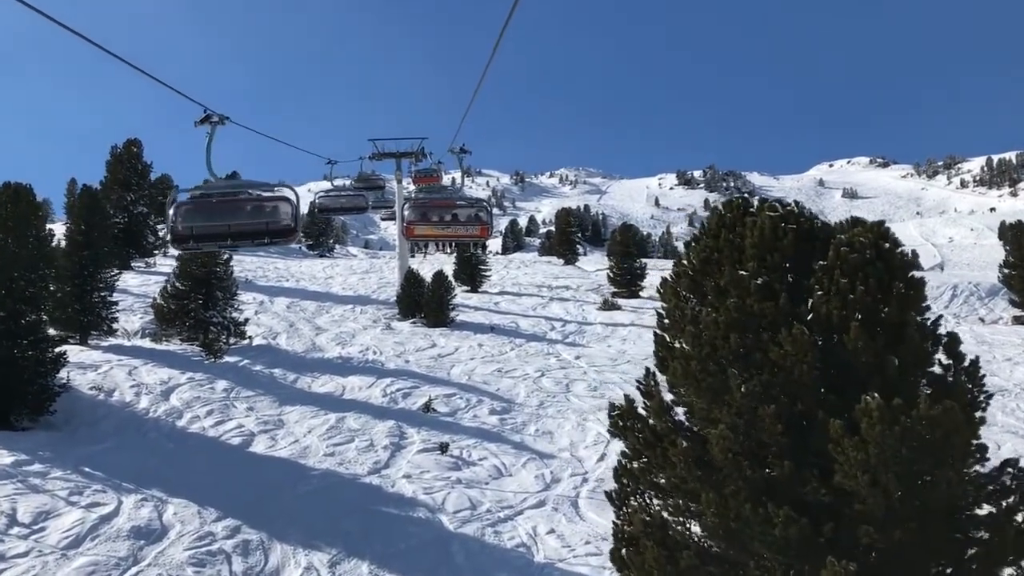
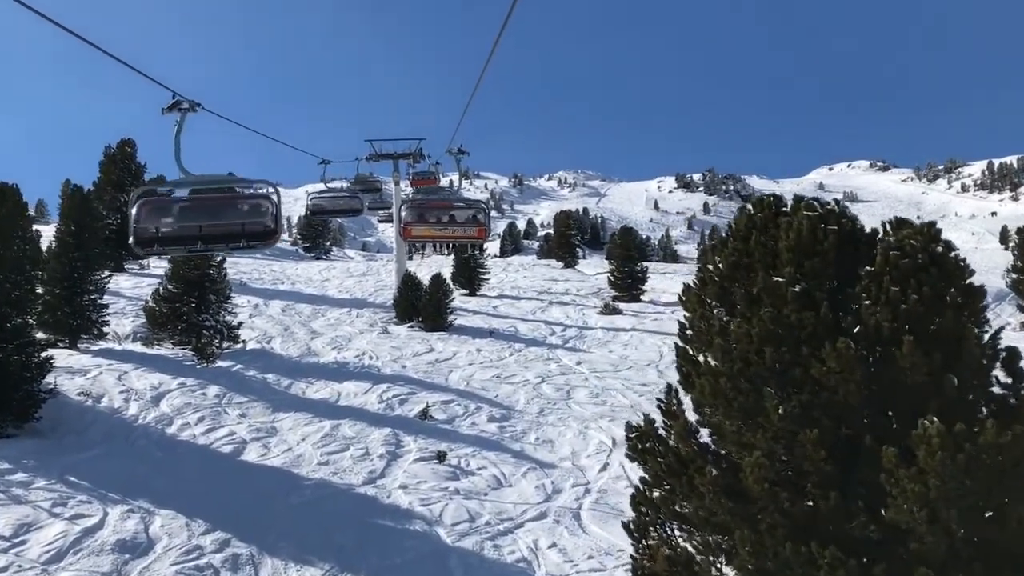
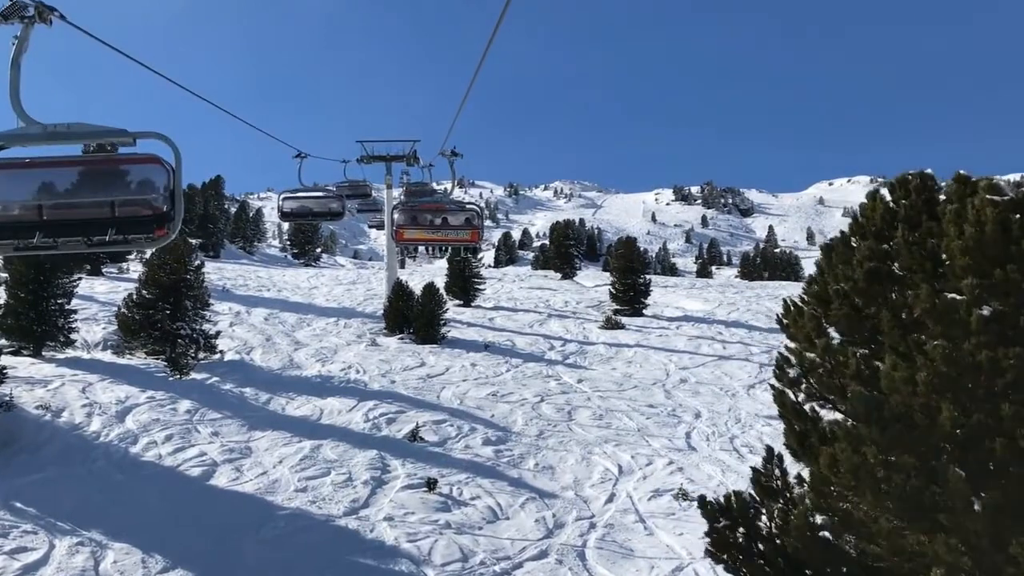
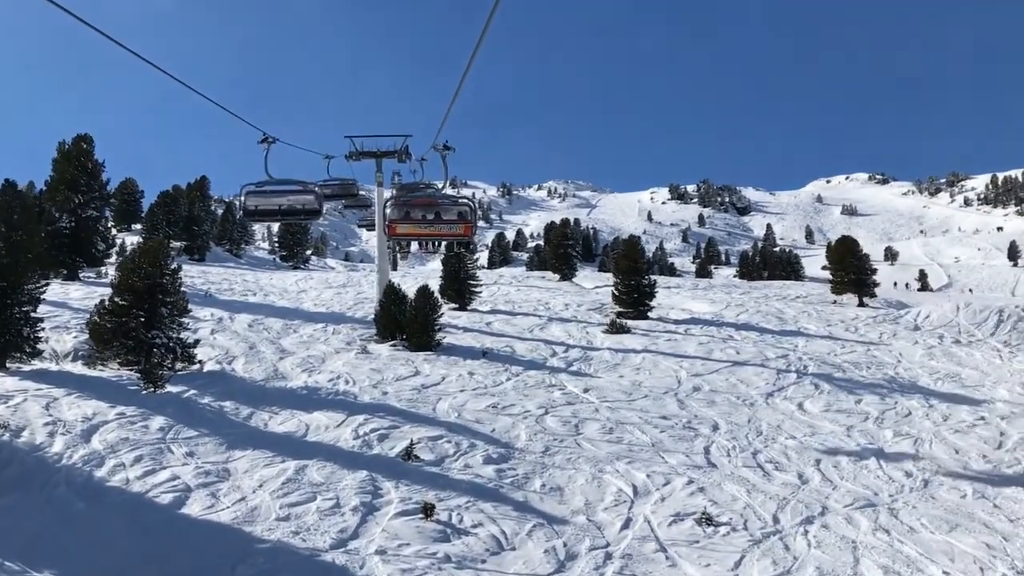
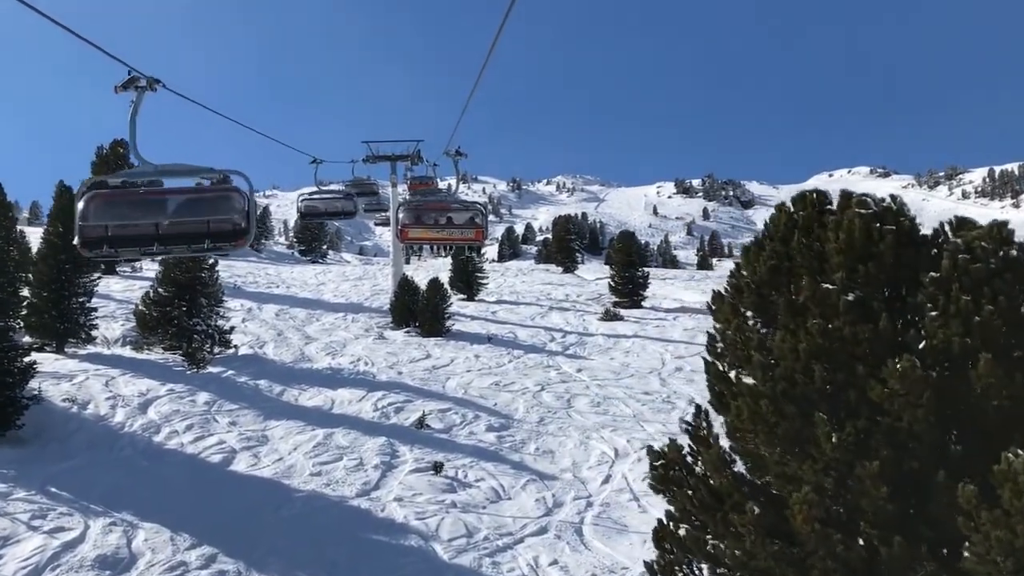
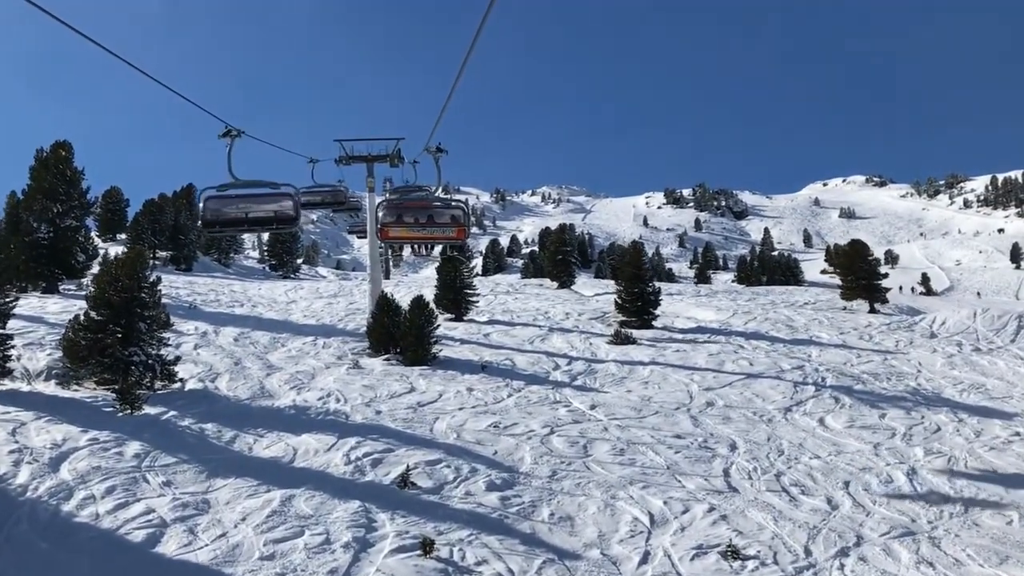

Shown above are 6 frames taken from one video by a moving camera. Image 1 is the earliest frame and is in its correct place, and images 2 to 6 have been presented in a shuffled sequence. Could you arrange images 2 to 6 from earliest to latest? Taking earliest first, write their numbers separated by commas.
2, 5, 3, 4, 6
